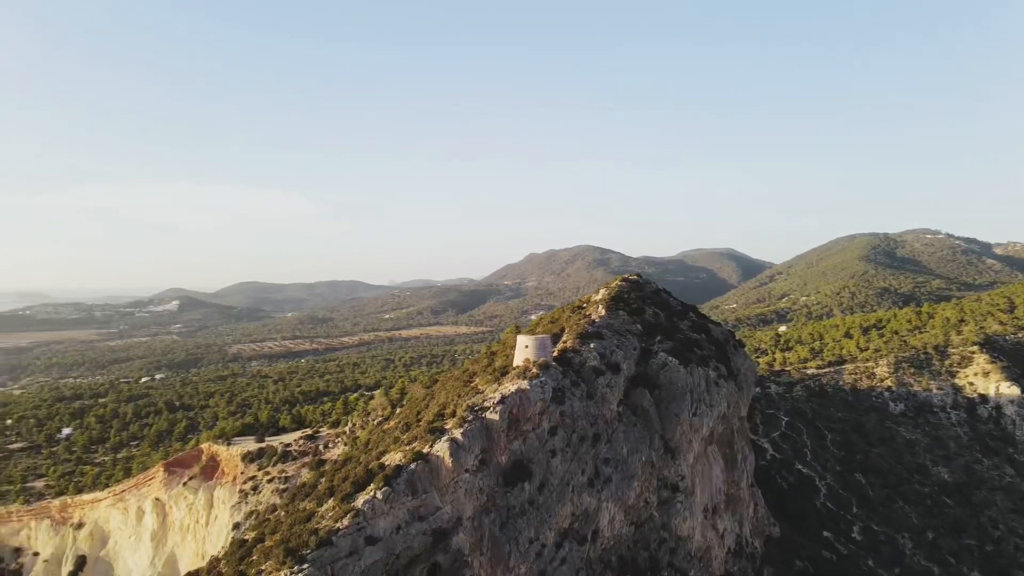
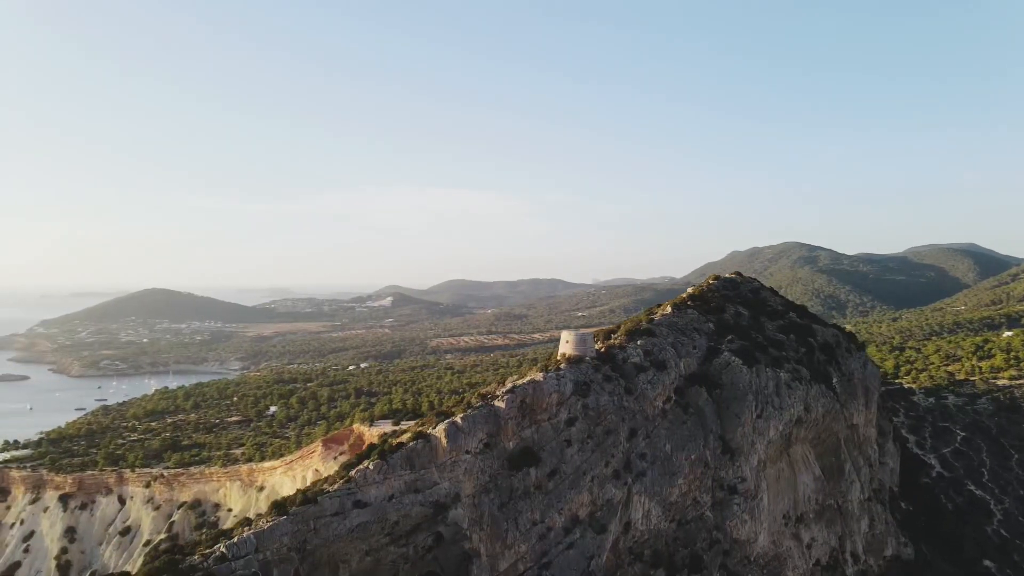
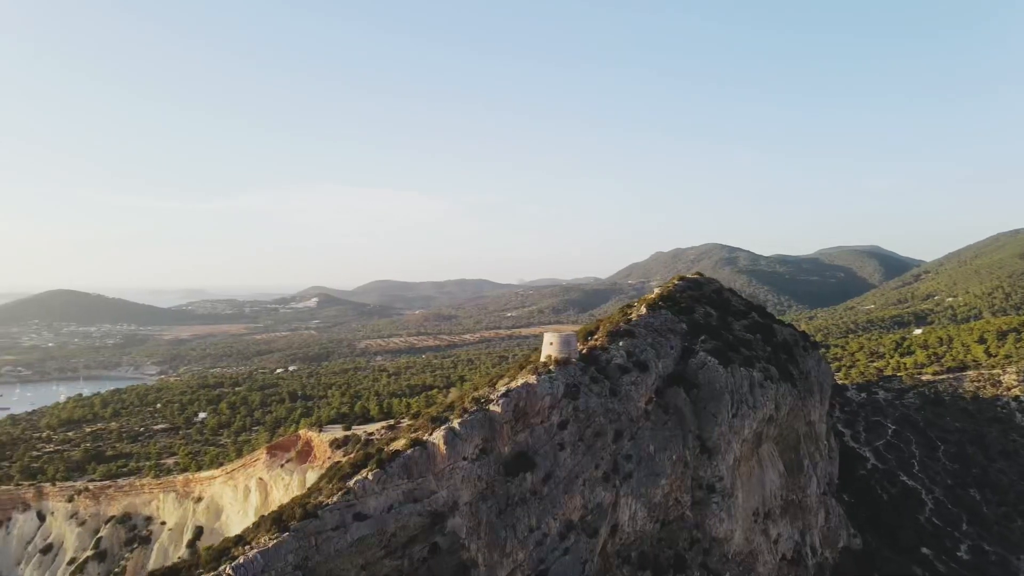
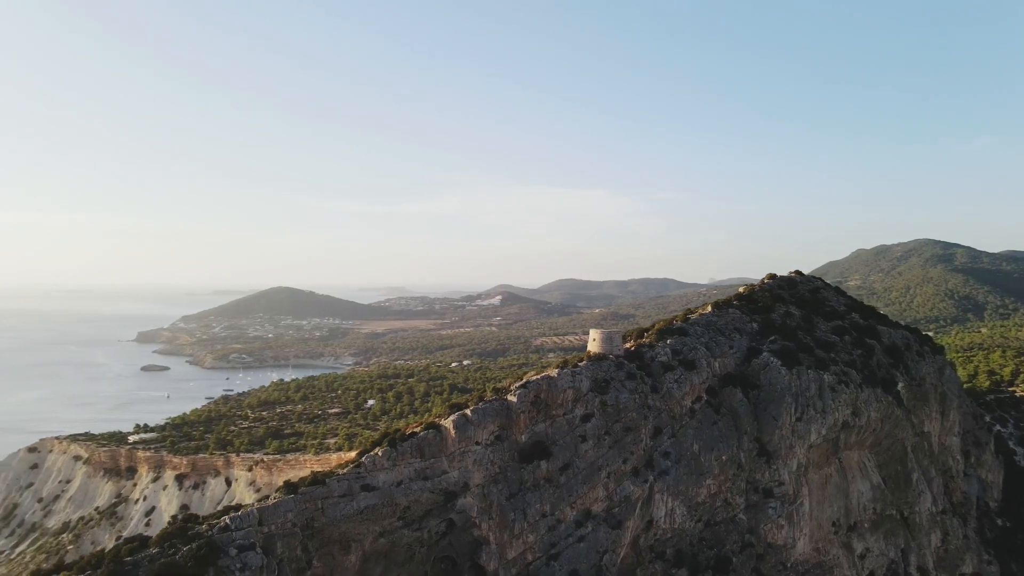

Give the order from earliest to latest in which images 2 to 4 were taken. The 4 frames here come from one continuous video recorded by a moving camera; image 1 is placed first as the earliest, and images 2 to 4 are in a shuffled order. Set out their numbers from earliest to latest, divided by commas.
3, 2, 4
